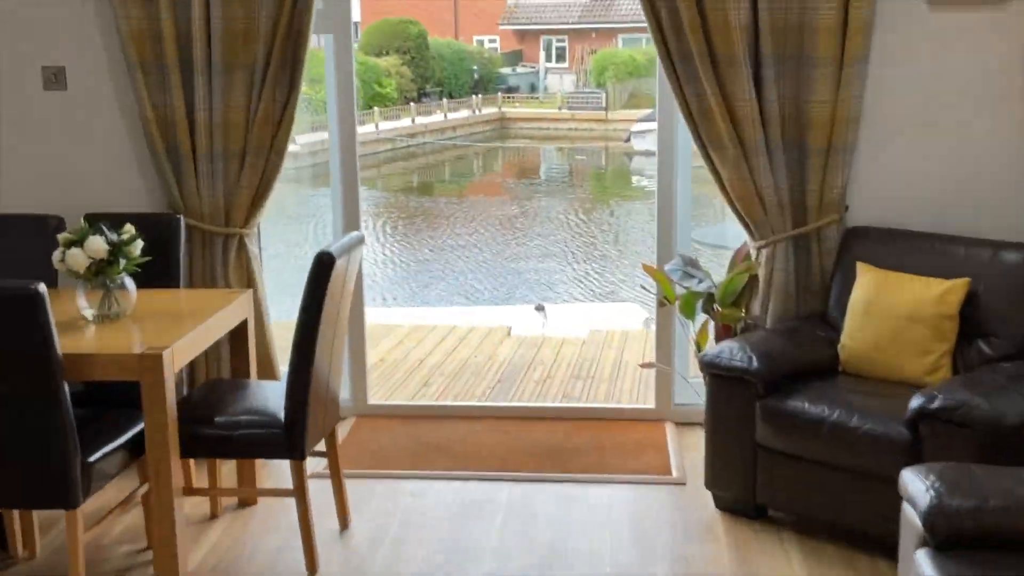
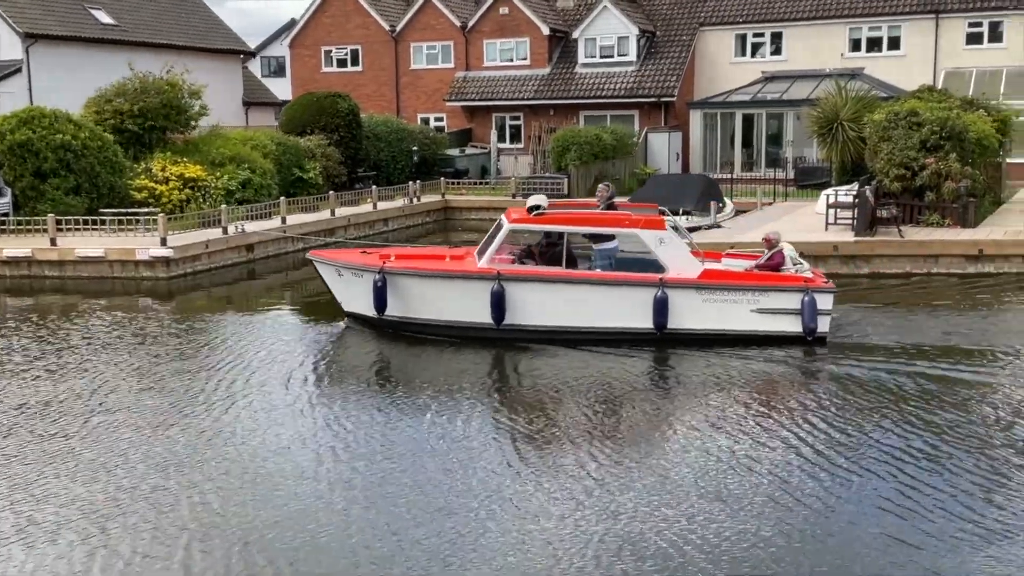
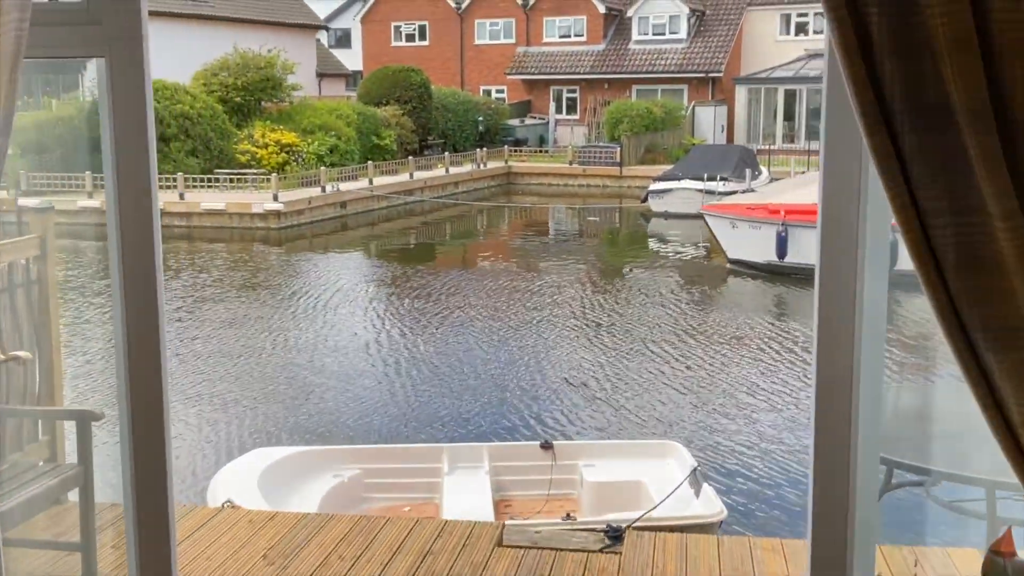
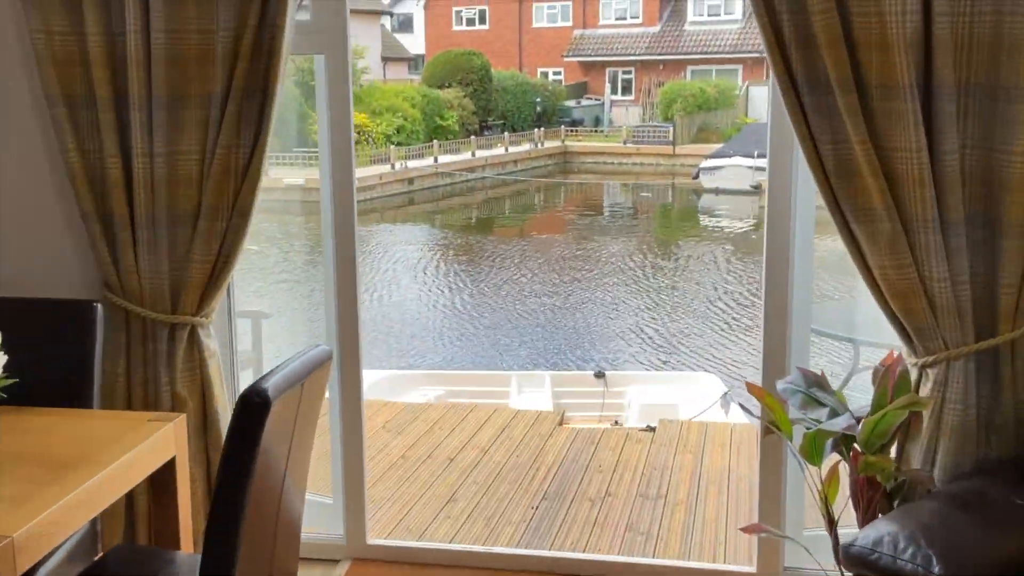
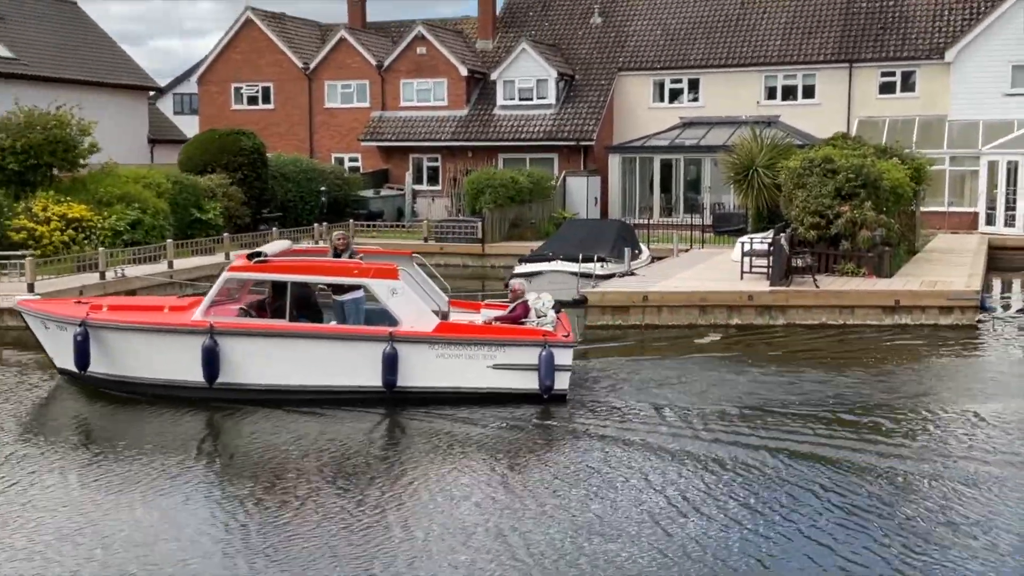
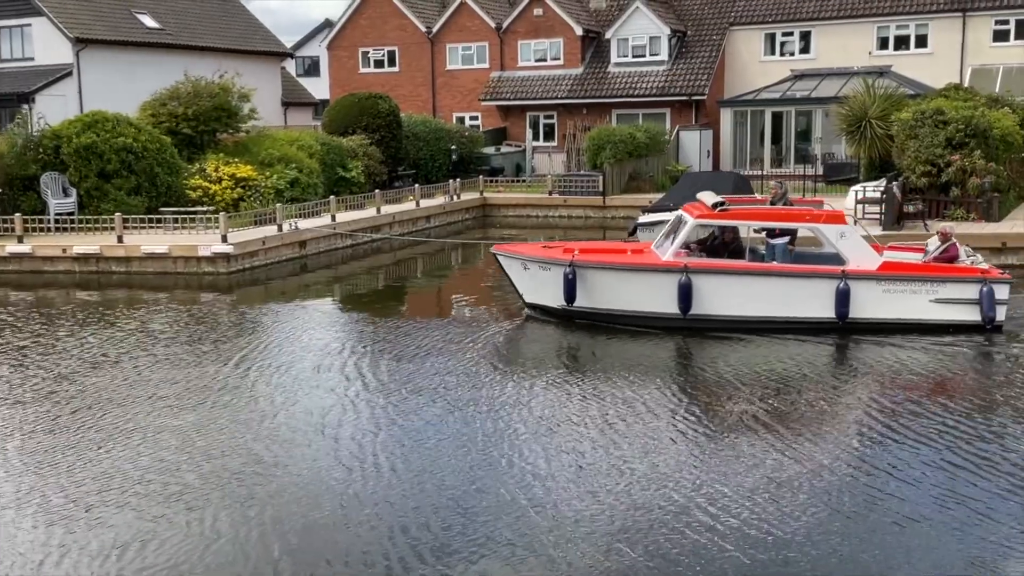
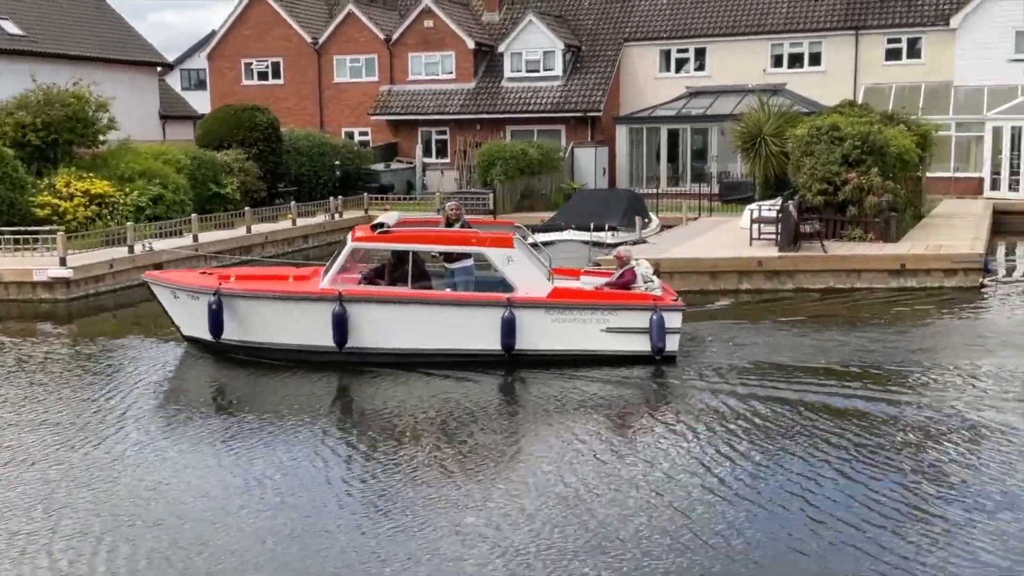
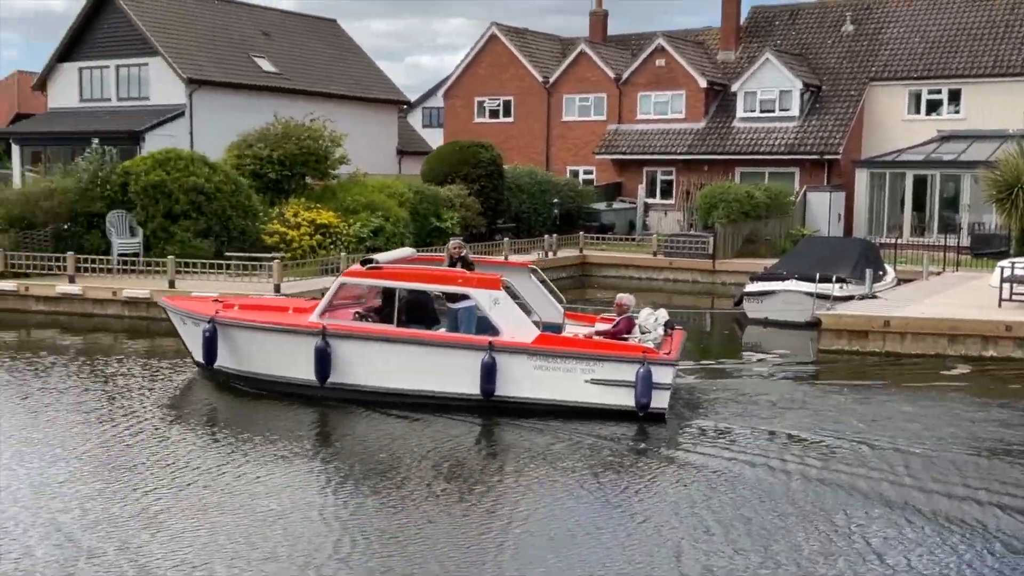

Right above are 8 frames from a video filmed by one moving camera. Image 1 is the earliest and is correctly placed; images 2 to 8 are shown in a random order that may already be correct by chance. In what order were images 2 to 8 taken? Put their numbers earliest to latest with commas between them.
4, 3, 6, 2, 7, 5, 8
